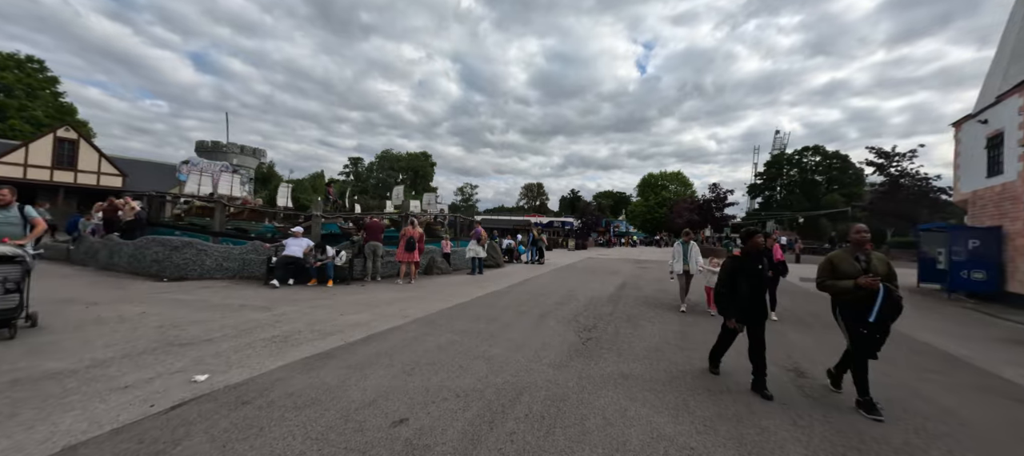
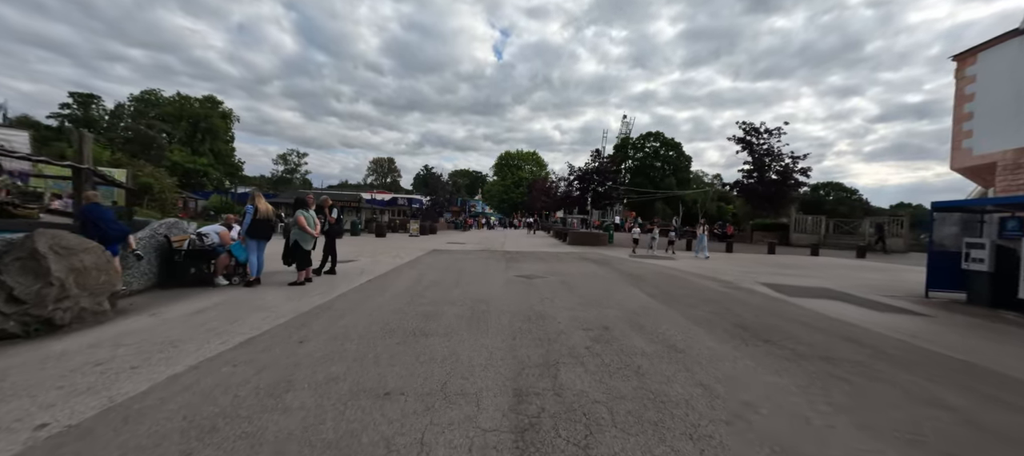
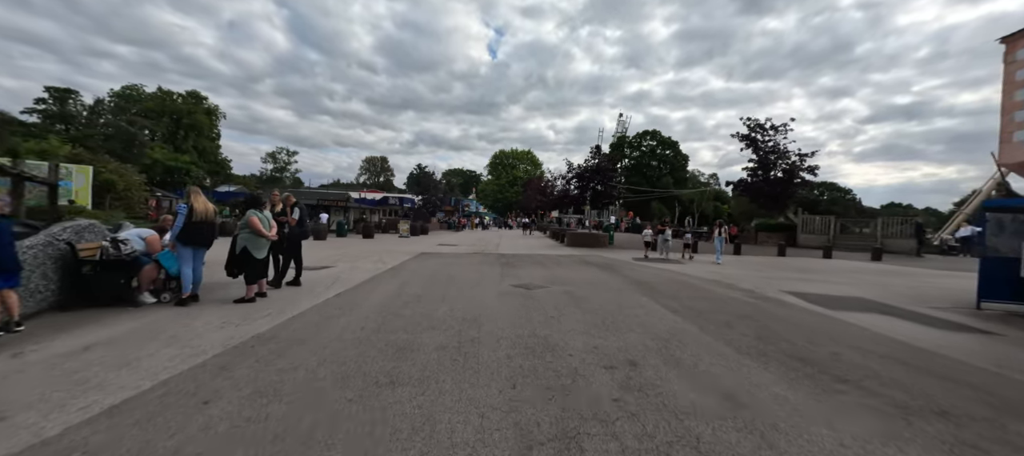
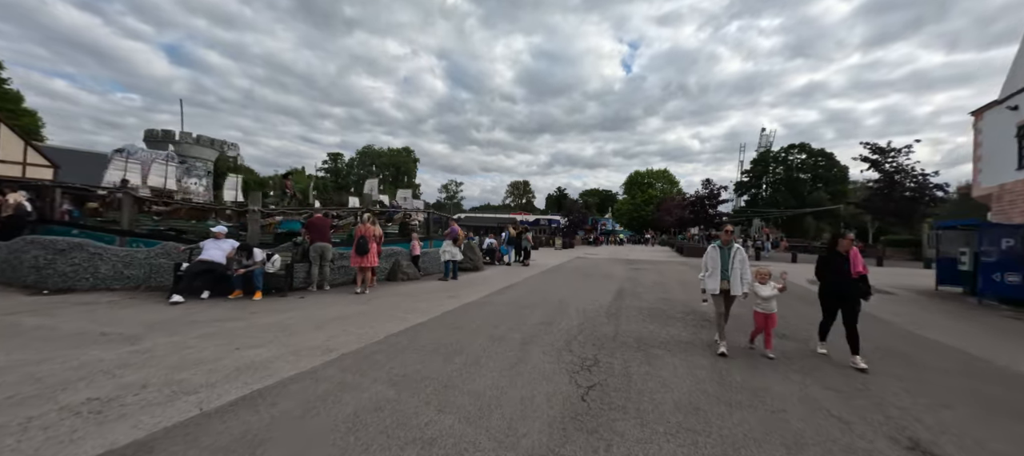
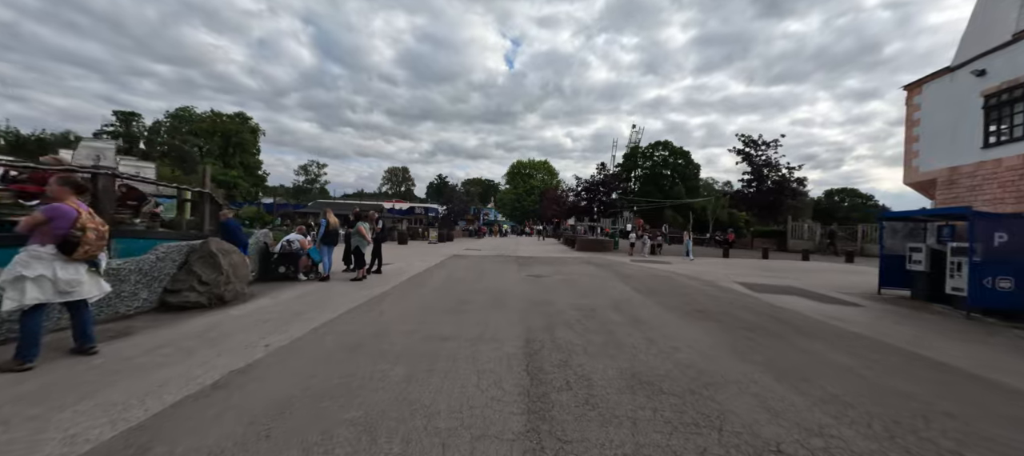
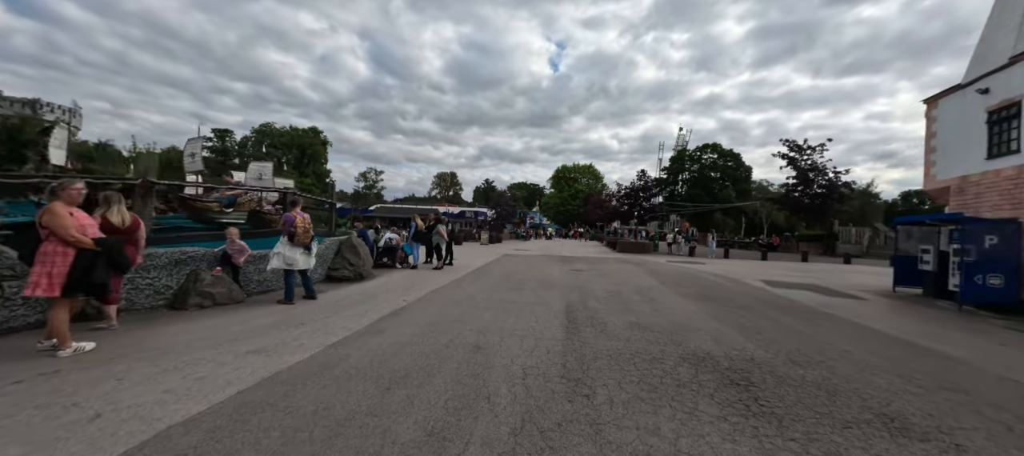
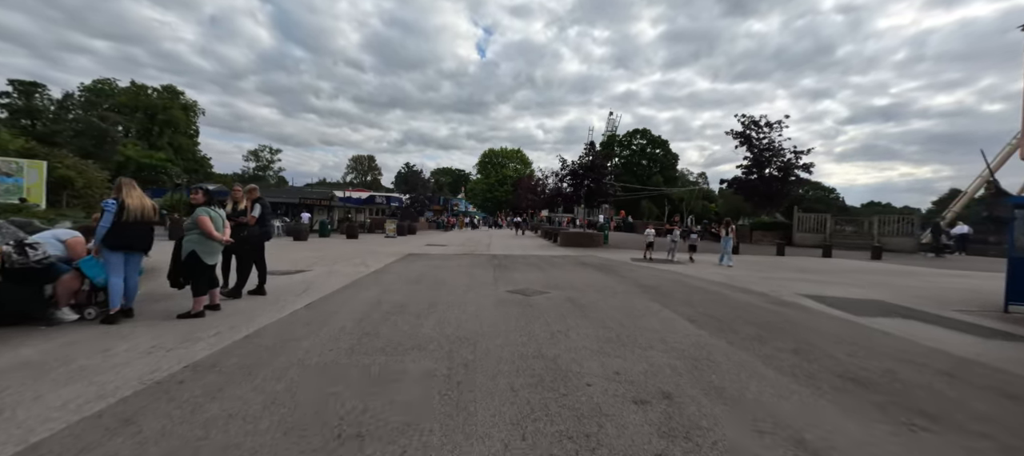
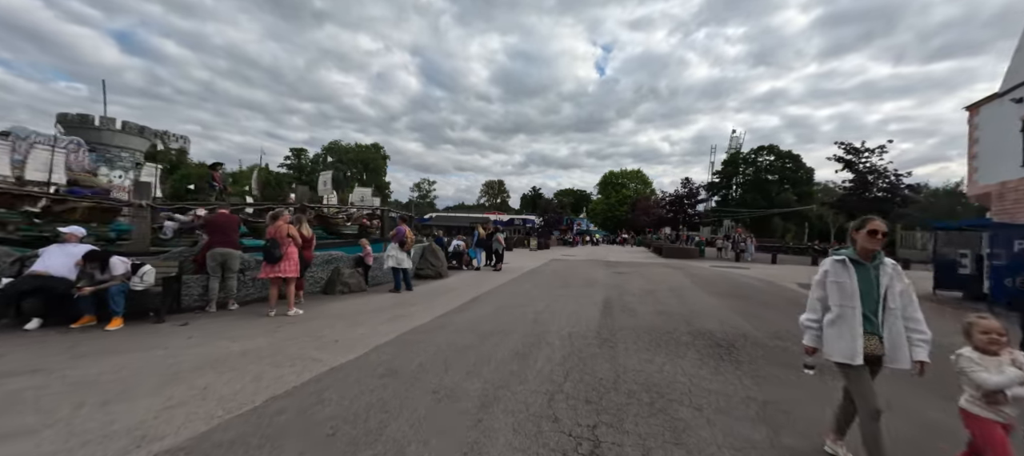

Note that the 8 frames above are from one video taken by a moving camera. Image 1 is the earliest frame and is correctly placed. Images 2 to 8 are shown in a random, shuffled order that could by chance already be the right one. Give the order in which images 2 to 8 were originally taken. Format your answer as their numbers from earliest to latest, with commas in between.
4, 8, 6, 5, 2, 3, 7
